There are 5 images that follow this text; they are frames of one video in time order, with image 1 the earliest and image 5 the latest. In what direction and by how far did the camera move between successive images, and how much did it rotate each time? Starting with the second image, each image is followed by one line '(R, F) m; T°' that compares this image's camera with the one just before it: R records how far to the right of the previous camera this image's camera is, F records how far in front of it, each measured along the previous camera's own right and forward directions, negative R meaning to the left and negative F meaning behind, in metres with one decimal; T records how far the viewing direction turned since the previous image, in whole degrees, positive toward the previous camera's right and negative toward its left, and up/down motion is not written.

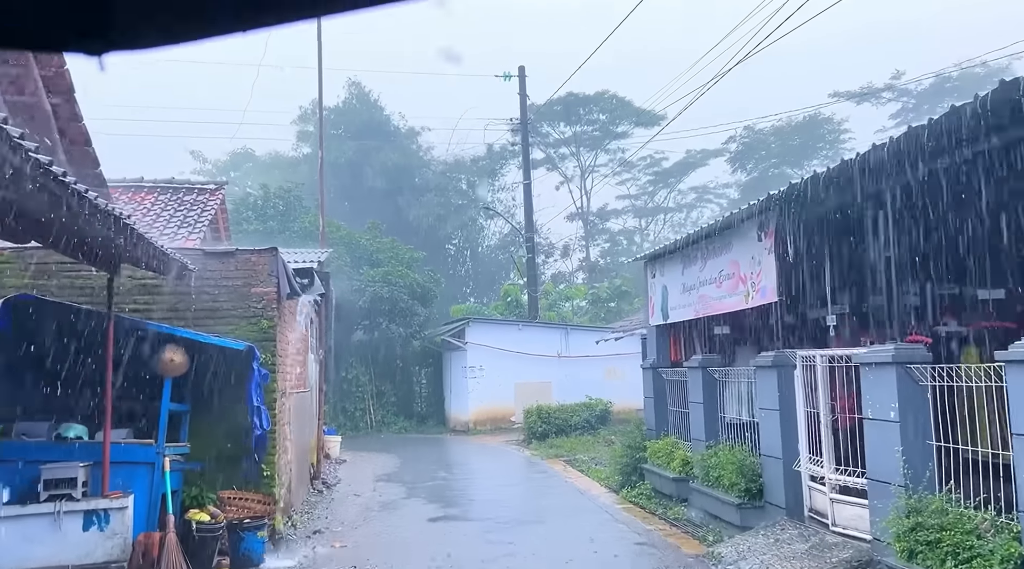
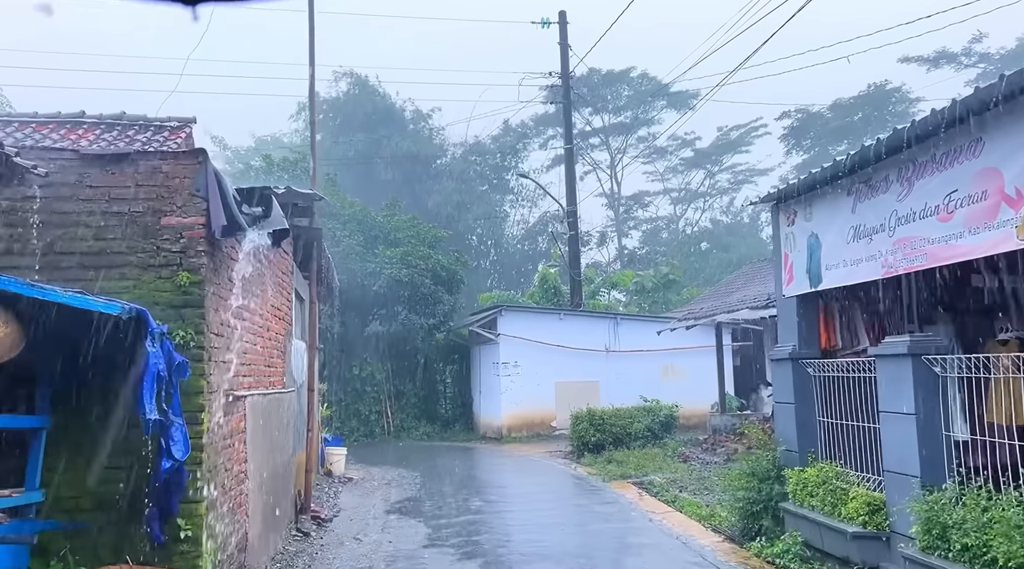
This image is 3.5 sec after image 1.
(-0.4, +3.9) m; -1°
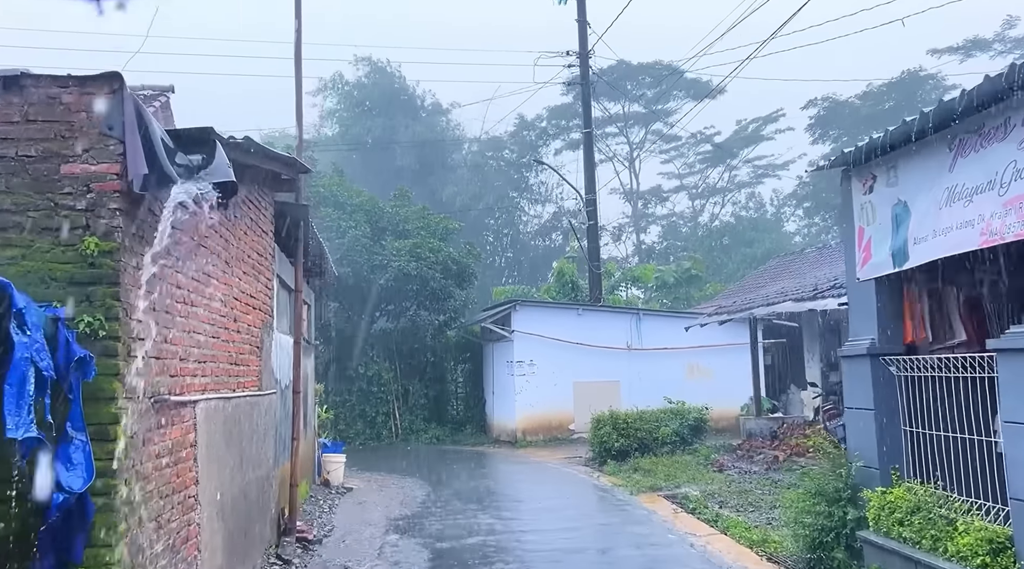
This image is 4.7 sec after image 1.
(0.0, +1.4) m; -1°
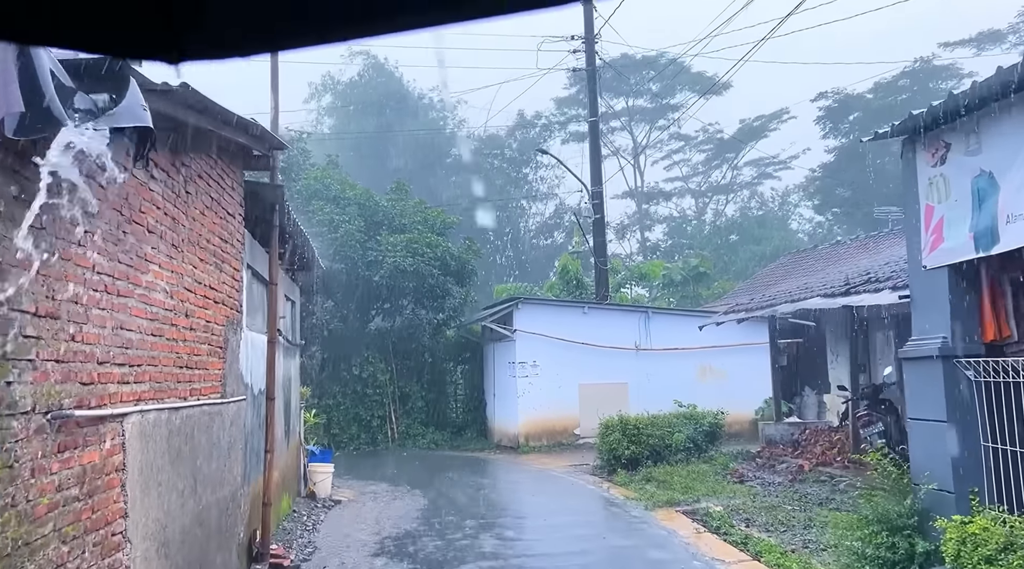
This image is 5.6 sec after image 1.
(0.0, +1.1) m; 0°
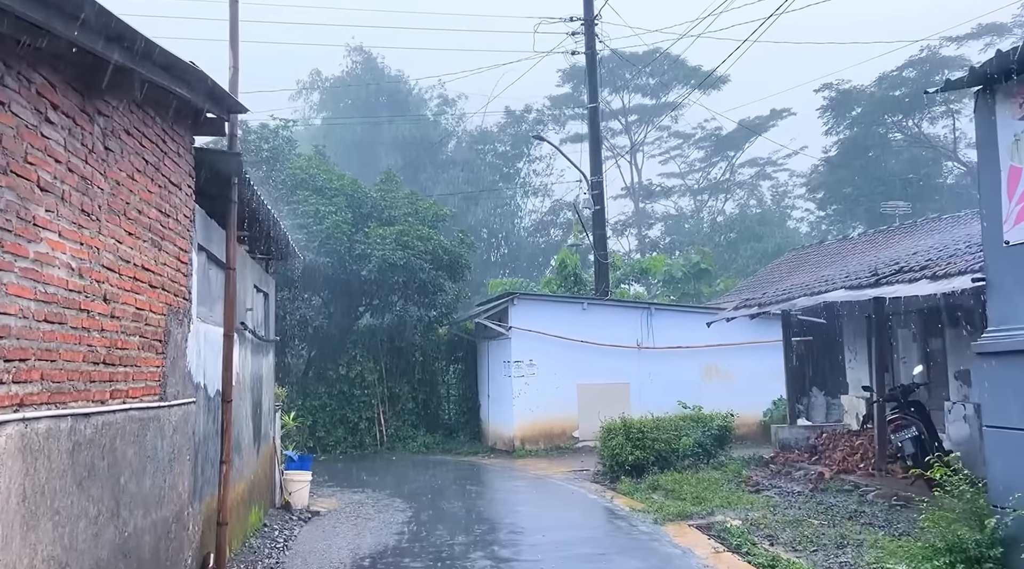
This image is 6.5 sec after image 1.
(0.0, +1.1) m; 0°
